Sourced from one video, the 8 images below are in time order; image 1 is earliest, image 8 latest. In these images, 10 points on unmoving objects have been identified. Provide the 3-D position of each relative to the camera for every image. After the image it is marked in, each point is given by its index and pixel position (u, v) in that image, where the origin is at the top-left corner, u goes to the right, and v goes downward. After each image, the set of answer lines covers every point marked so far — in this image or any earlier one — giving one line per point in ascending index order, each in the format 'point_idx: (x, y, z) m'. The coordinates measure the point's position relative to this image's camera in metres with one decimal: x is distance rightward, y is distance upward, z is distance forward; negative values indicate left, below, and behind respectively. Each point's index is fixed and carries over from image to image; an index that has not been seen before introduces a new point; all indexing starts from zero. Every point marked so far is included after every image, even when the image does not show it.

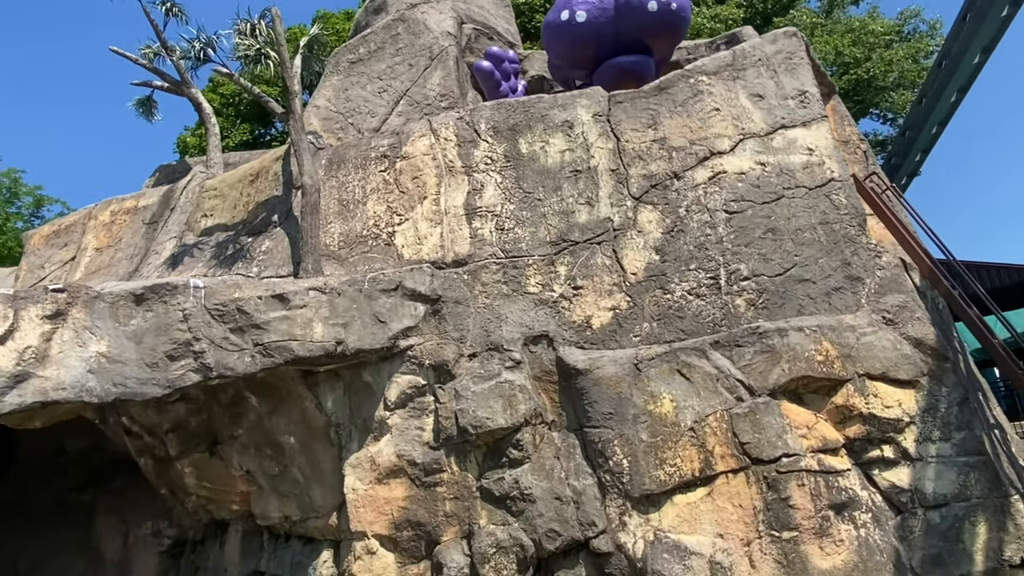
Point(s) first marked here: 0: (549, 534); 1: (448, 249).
0: (+0.3, -2.2, +6.0) m
1: (-0.7, +0.4, +7.3) m
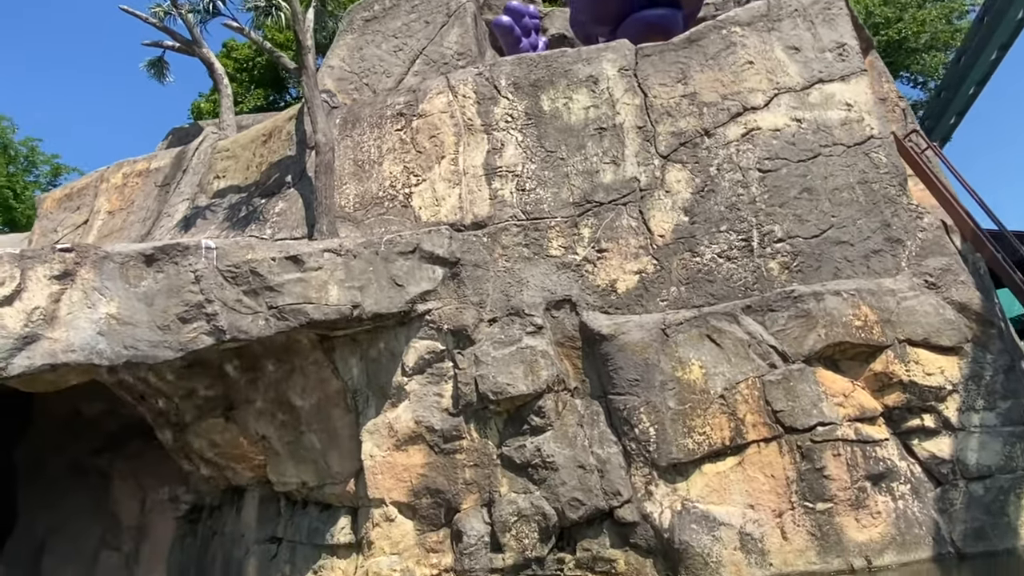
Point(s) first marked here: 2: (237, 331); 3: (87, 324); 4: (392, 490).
0: (+0.5, -1.8, +5.8) m
1: (-0.5, +0.8, +7.0) m
2: (-2.3, -0.4, +5.9) m
3: (-3.3, -0.3, +5.4) m
4: (-1.1, -1.8, +6.3) m
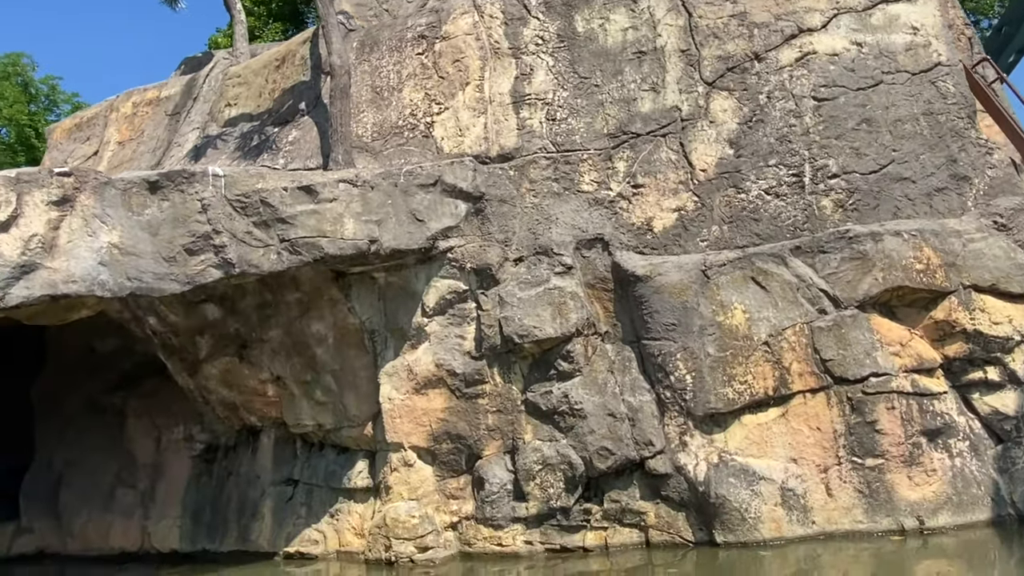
0: (+0.7, -1.3, +5.5) m
1: (-0.2, +1.4, +6.5) m
2: (-2.1, +0.2, +5.5) m
3: (-3.1, +0.2, +5.1) m
4: (-0.9, -1.3, +6.0) m
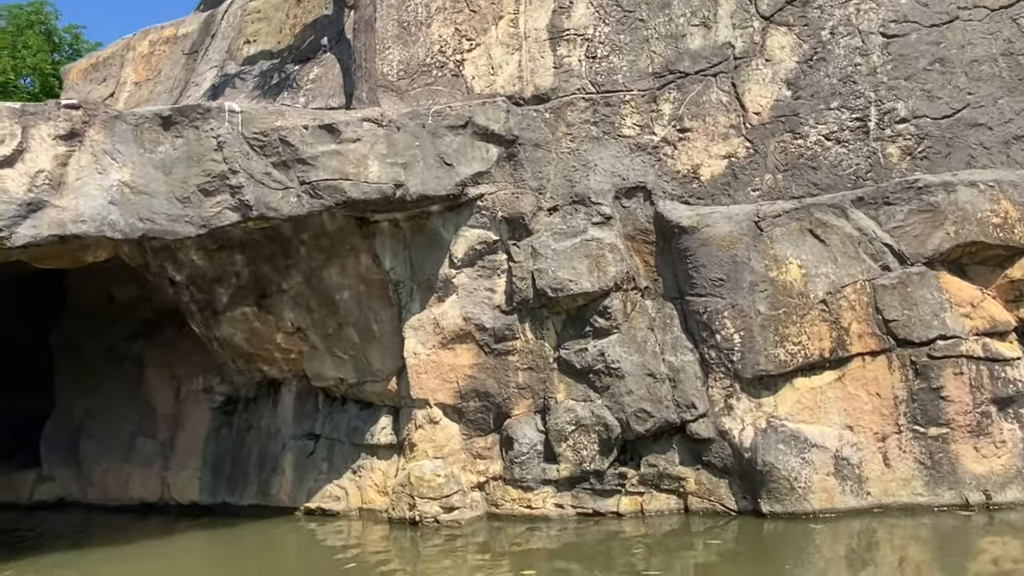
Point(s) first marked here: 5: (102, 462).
0: (+1.0, -1.0, +5.2) m
1: (+0.1, +1.8, +6.0) m
2: (-1.9, +0.6, +5.2) m
3: (-2.9, +0.7, +4.8) m
4: (-0.6, -0.9, +5.7) m
5: (-4.5, -1.9, +7.5) m
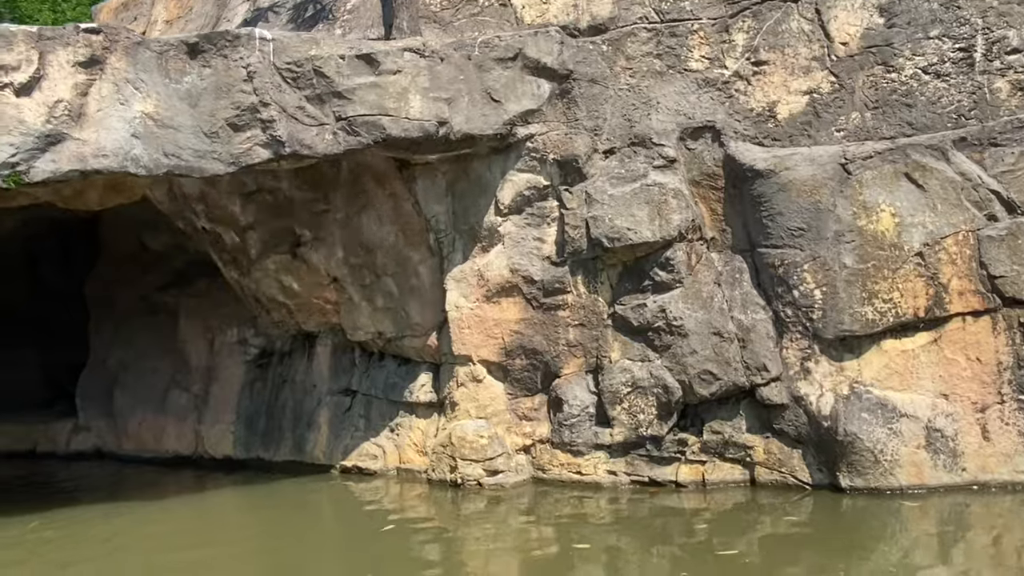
0: (+1.3, -0.6, +4.7) m
1: (+0.6, +2.2, +5.5) m
2: (-1.5, +1.0, +4.8) m
3: (-2.5, +1.0, +4.4) m
4: (-0.2, -0.5, +5.3) m
5: (-4.0, -1.3, +7.4) m
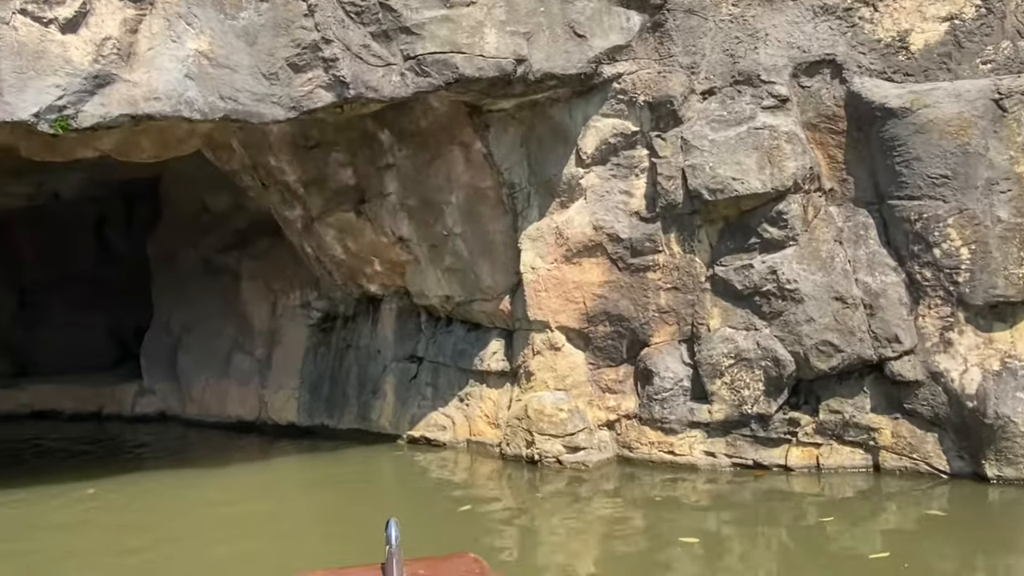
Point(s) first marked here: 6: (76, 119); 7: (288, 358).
0: (+1.8, -0.4, +4.1) m
1: (+1.2, +2.5, +4.8) m
2: (-0.9, +1.3, +4.3) m
3: (-2.0, +1.3, +4.0) m
4: (+0.3, -0.2, +4.8) m
5: (-3.3, -0.9, +7.2) m
6: (-2.5, +1.0, +3.9) m
7: (-2.2, -0.7, +6.7) m
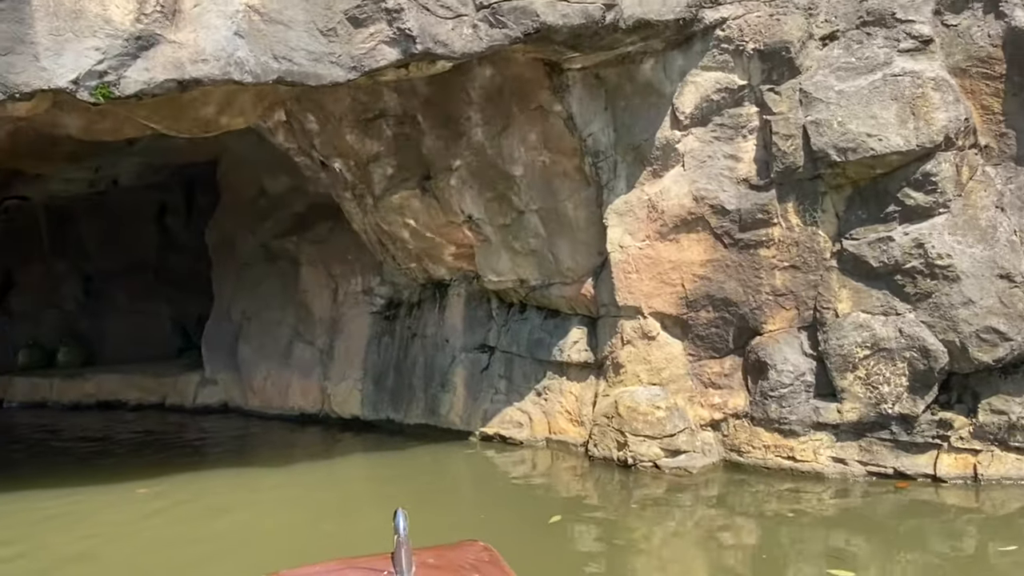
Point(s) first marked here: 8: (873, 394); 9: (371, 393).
0: (+2.3, -0.2, +3.4) m
1: (+1.7, +2.6, +4.1) m
2: (-0.4, +1.4, +3.8) m
3: (-1.5, +1.4, +3.6) m
4: (+0.9, 0.0, +4.2) m
5: (-2.5, -0.8, +6.9) m
6: (-2.0, +1.0, +3.5) m
7: (-1.5, -0.5, +6.3) m
8: (+1.9, -0.6, +3.7) m
9: (-1.3, -0.9, +6.1) m
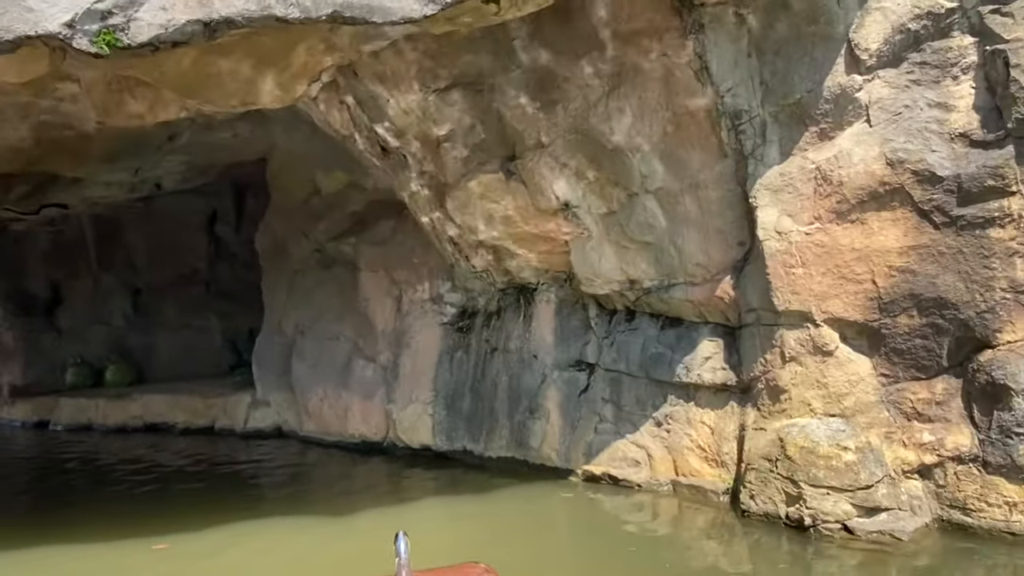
0: (+2.9, -0.2, +2.2) m
1: (+2.2, +2.7, +3.0) m
2: (+0.1, +1.3, +2.8) m
3: (-1.0, +1.3, +2.7) m
4: (+1.5, 0.0, +3.2) m
5: (-1.7, -0.9, +6.0) m
6: (-1.5, +1.0, +2.7) m
7: (-0.7, -0.6, +5.4) m
8: (+2.5, -0.5, +2.5) m
9: (-0.5, -1.0, +5.2) m
